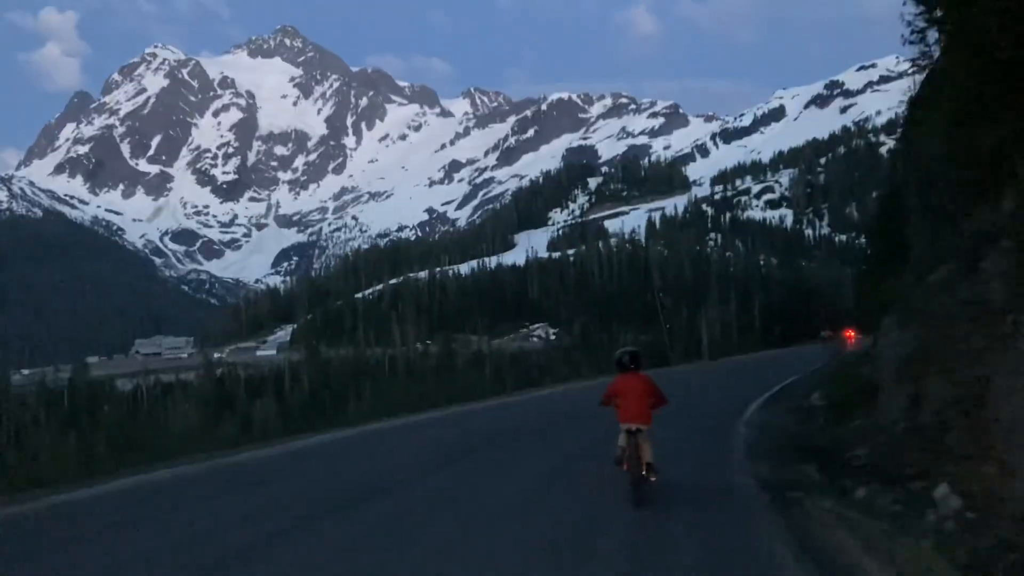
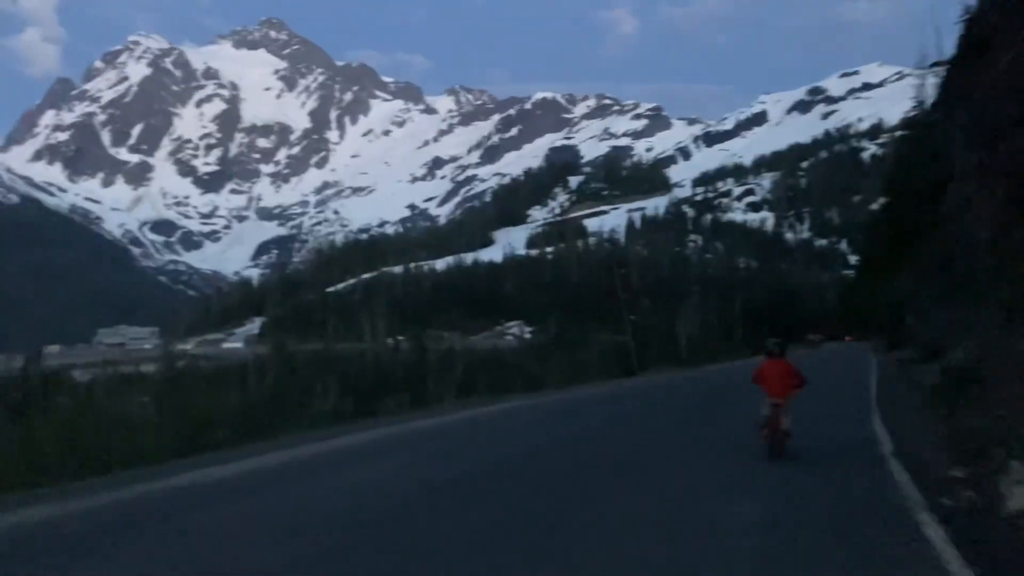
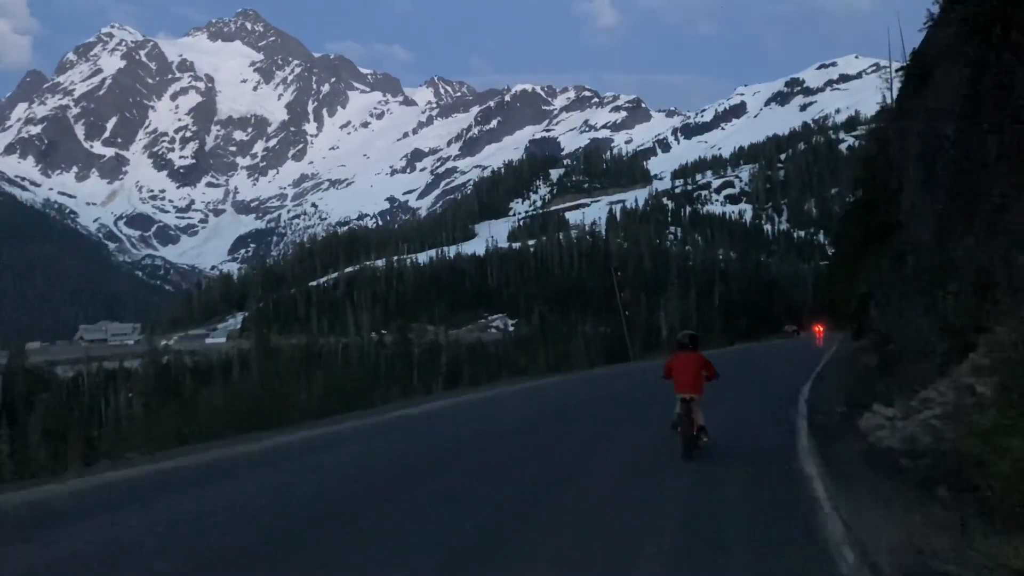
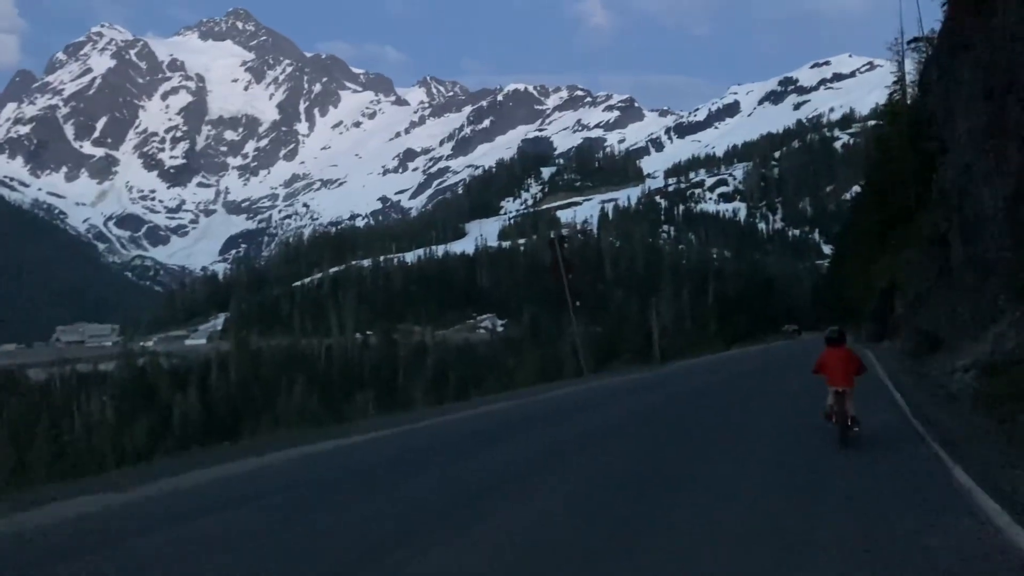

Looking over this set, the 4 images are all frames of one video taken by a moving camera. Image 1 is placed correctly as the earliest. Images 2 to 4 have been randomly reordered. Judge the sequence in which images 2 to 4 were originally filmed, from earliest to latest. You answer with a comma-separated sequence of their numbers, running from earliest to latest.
3, 2, 4
